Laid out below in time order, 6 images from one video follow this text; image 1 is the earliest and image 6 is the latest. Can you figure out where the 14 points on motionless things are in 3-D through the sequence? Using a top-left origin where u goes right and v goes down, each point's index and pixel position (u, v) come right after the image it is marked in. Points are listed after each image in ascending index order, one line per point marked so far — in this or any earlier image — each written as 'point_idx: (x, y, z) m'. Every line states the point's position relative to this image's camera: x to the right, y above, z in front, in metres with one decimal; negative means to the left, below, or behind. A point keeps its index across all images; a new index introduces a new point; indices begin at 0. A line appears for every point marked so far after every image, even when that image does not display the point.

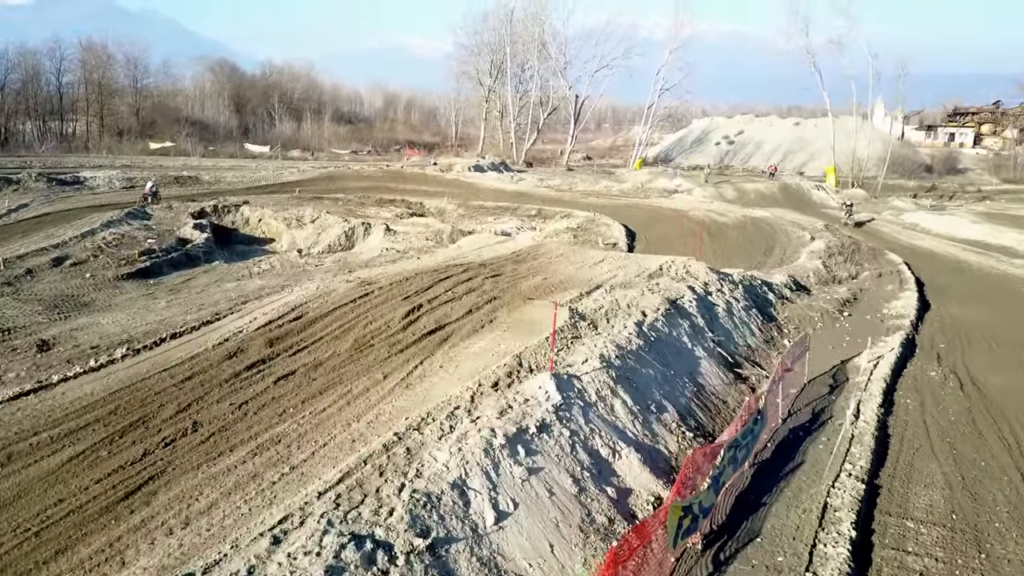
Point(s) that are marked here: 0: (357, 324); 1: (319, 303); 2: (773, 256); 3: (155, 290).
0: (-1.6, -0.4, +8.7) m
1: (-2.2, -0.2, +9.3) m
2: (+6.1, +0.7, +19.1) m
3: (-6.9, 0.0, +15.7) m
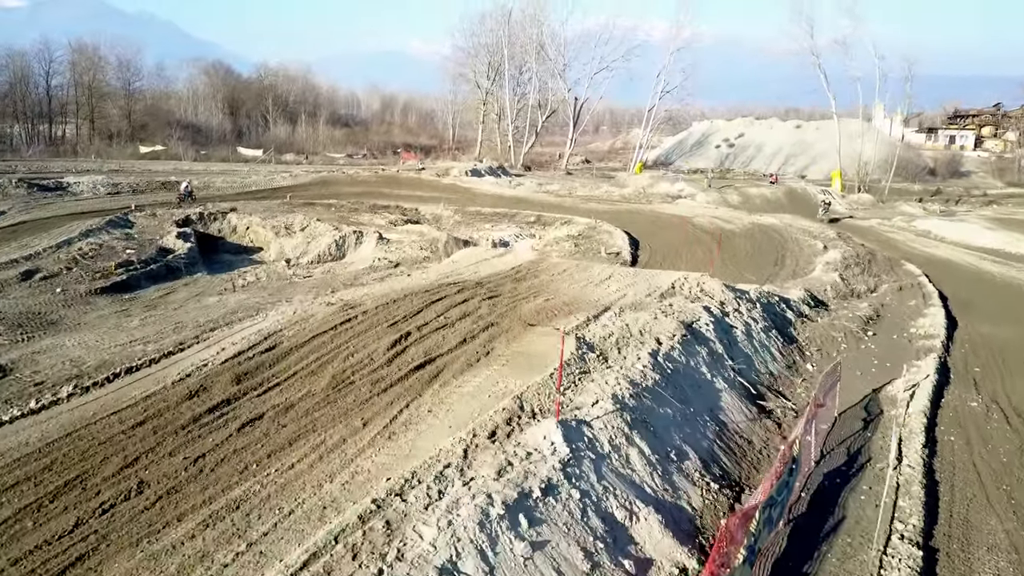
0: (-1.7, -0.7, +7.7) m
1: (-2.2, -0.4, +8.3) m
2: (+6.1, +0.4, +18.1) m
3: (-6.9, -0.3, +14.7) m
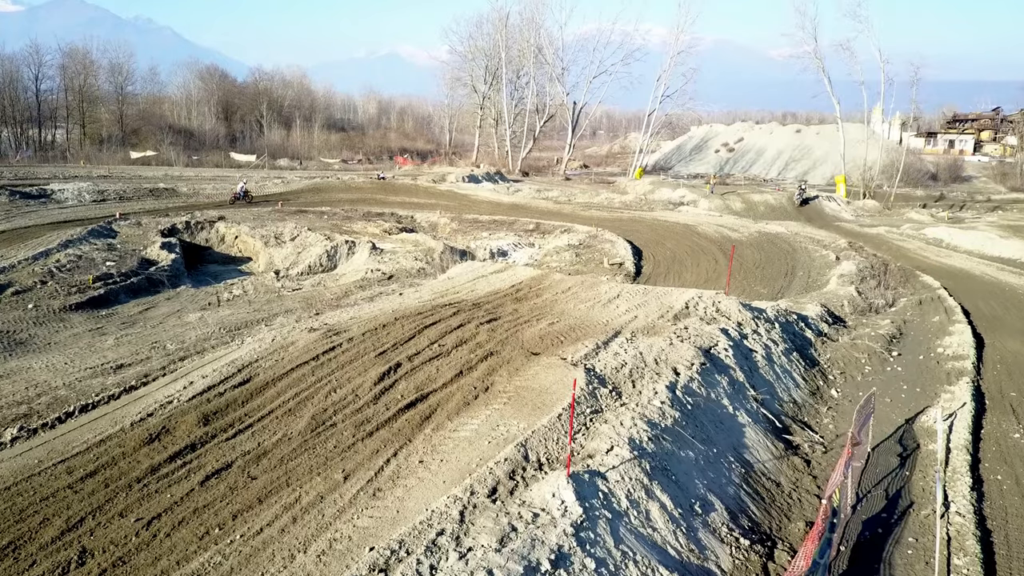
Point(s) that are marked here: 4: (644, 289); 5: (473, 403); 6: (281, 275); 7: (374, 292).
0: (-1.6, -0.9, +6.8) m
1: (-2.2, -0.7, +7.5) m
2: (+6.1, +0.2, +17.3) m
3: (-6.9, -0.6, +13.8) m
4: (+1.8, 0.0, +10.8) m
5: (-0.3, -0.9, +6.5) m
6: (-5.6, +0.3, +19.6) m
7: (-2.1, -0.1, +12.1) m
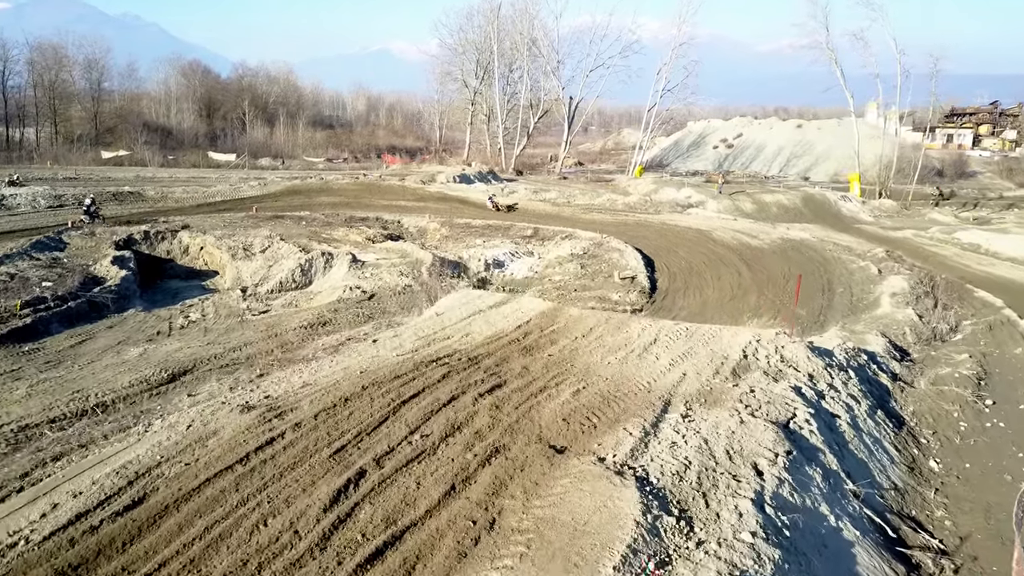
0: (-1.5, -1.3, +4.5) m
1: (-2.1, -1.1, +5.2) m
2: (+6.1, -0.2, +15.1) m
3: (-6.9, -1.1, +11.5) m
4: (+1.8, -0.4, +8.5) m
5: (-0.2, -1.4, +4.3) m
6: (-5.6, -0.1, +17.2) m
7: (-2.0, -0.5, +9.8) m
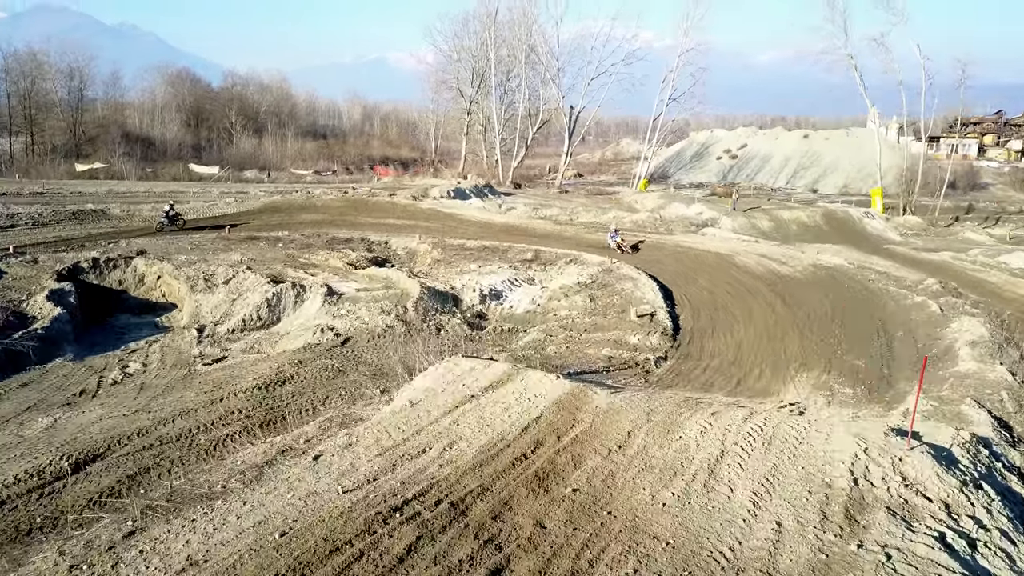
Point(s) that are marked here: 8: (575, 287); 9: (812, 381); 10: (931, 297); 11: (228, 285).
0: (-1.5, -1.9, +2.1) m
1: (-2.1, -1.7, +2.7) m
2: (+6.1, -0.9, +12.7) m
3: (-6.9, -1.7, +9.0) m
4: (+1.8, -1.1, +6.1) m
5: (-0.2, -2.0, +1.8) m
6: (-5.6, -0.9, +14.8) m
7: (-2.0, -1.1, +7.3) m
8: (+1.4, 0.0, +17.8) m
9: (+4.2, -1.3, +11.5) m
10: (+8.0, -0.1, +15.5) m
11: (-5.9, +0.1, +16.9) m
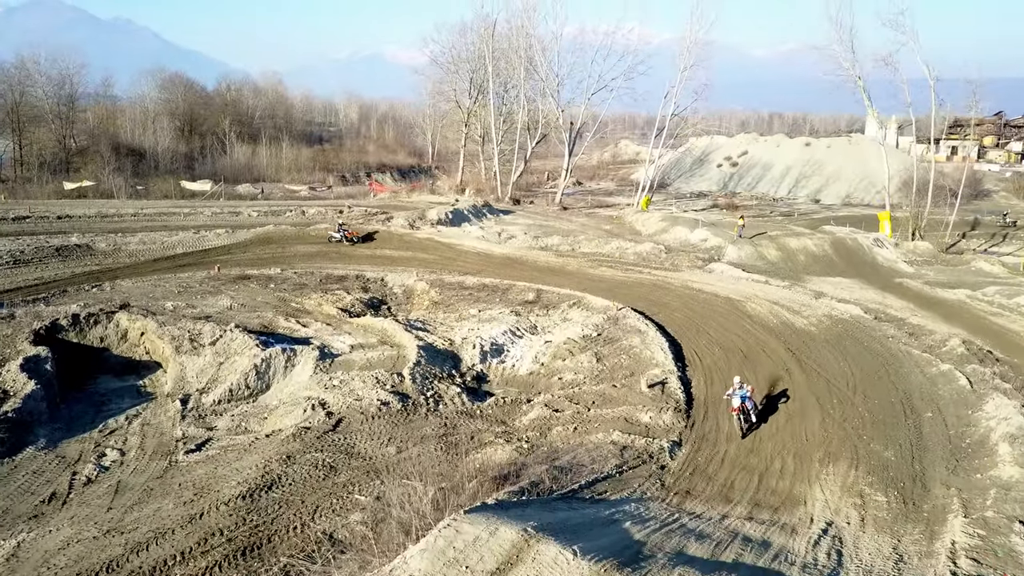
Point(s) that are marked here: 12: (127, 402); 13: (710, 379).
0: (-1.4, -3.2, +1.3) m
1: (-2.0, -3.0, +1.9) m
2: (+6.1, -2.1, +11.9) m
3: (-6.8, -3.0, +8.2) m
4: (+1.9, -2.3, +5.2) m
5: (-0.1, -3.3, +1.0) m
6: (-5.6, -2.1, +13.9) m
7: (-1.9, -2.4, +6.5) m
8: (+1.4, -1.2, +17.0) m
9: (+4.3, -2.6, +10.7) m
10: (+8.0, -1.3, +14.7) m
11: (-5.8, -1.2, +16.0) m
12: (-7.1, -2.0, +14.8) m
13: (+3.6, -1.7, +14.9) m
